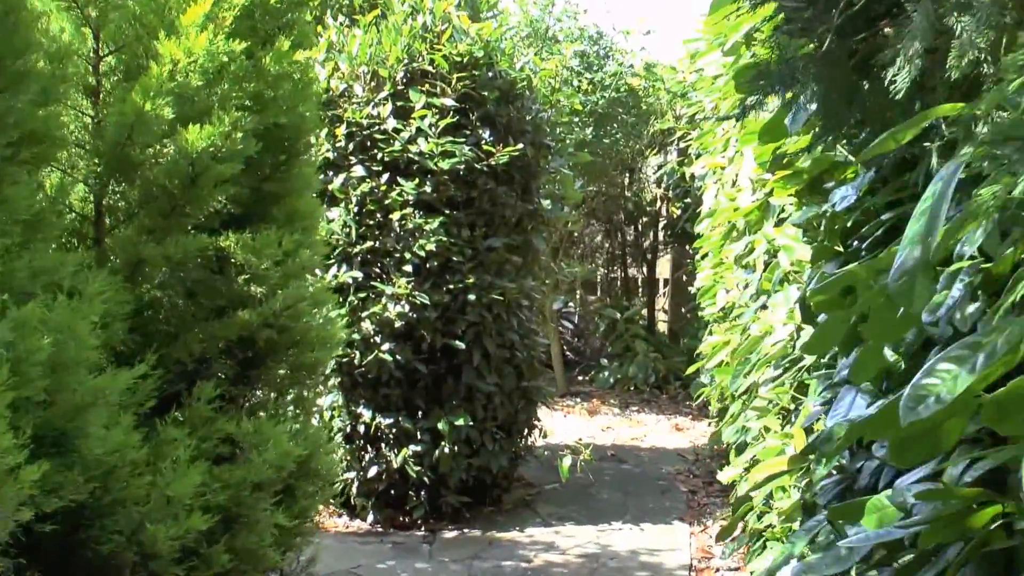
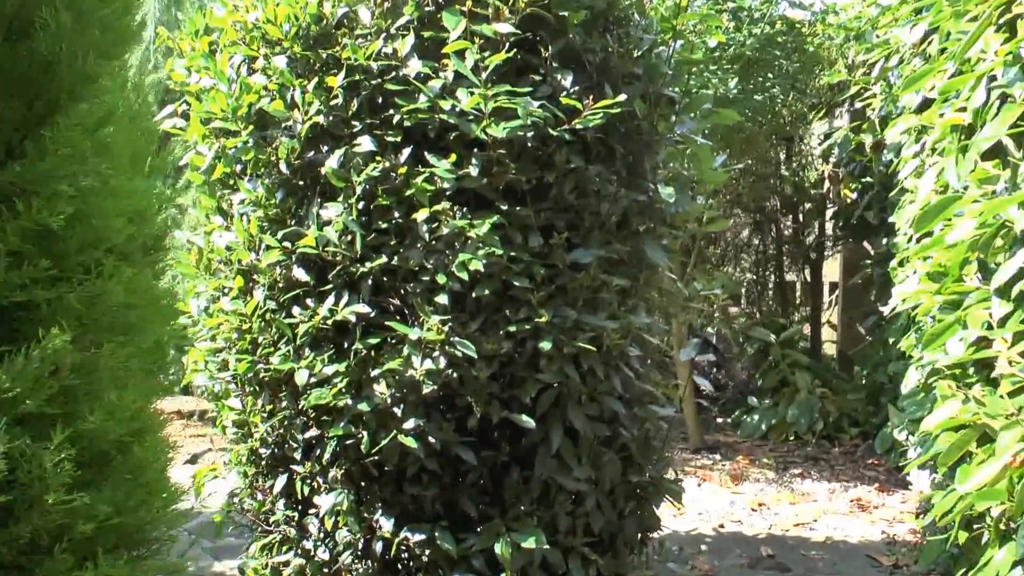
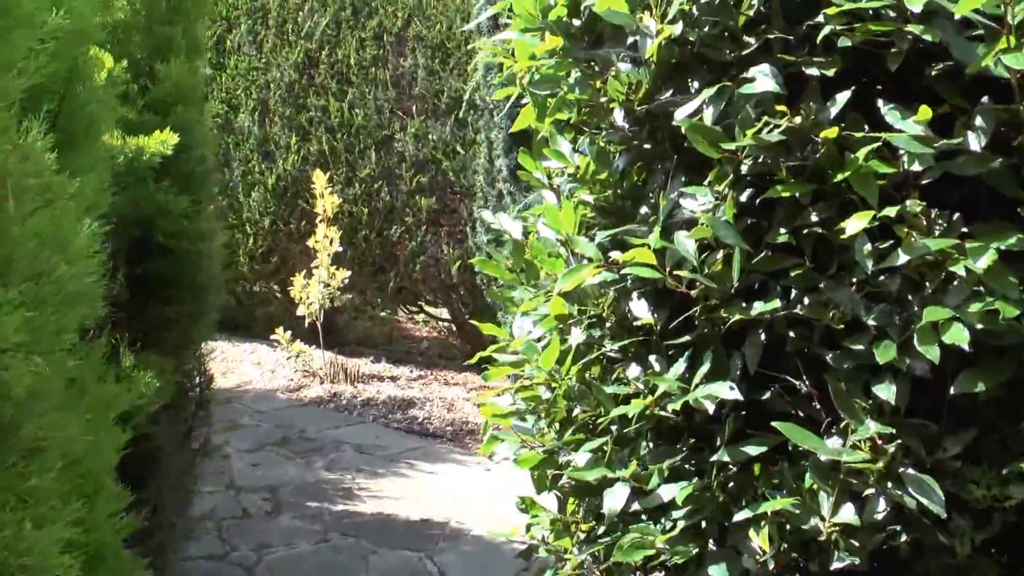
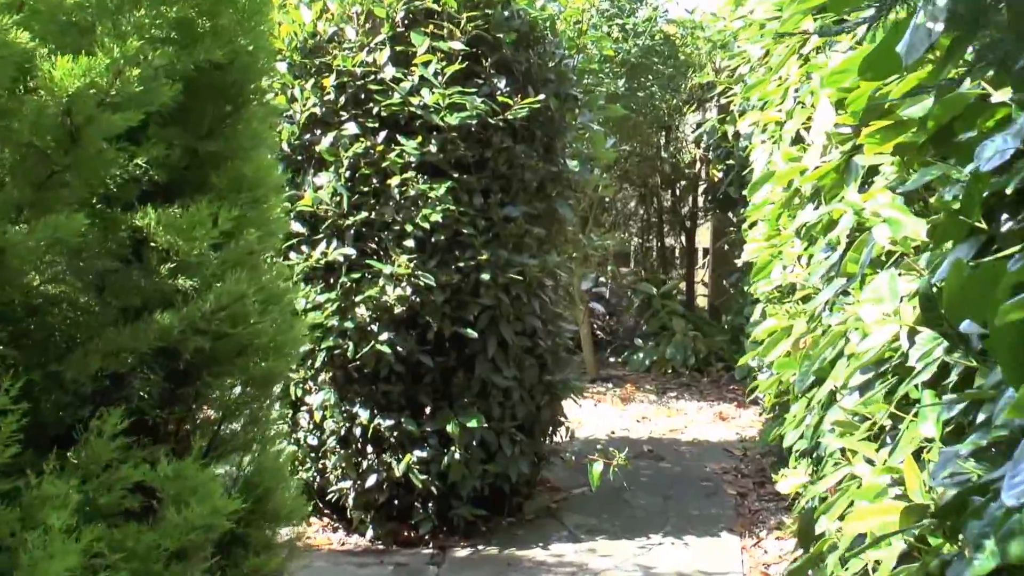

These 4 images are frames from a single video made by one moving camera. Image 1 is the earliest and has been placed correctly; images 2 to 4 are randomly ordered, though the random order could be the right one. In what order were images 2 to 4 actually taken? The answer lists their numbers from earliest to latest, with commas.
4, 2, 3
